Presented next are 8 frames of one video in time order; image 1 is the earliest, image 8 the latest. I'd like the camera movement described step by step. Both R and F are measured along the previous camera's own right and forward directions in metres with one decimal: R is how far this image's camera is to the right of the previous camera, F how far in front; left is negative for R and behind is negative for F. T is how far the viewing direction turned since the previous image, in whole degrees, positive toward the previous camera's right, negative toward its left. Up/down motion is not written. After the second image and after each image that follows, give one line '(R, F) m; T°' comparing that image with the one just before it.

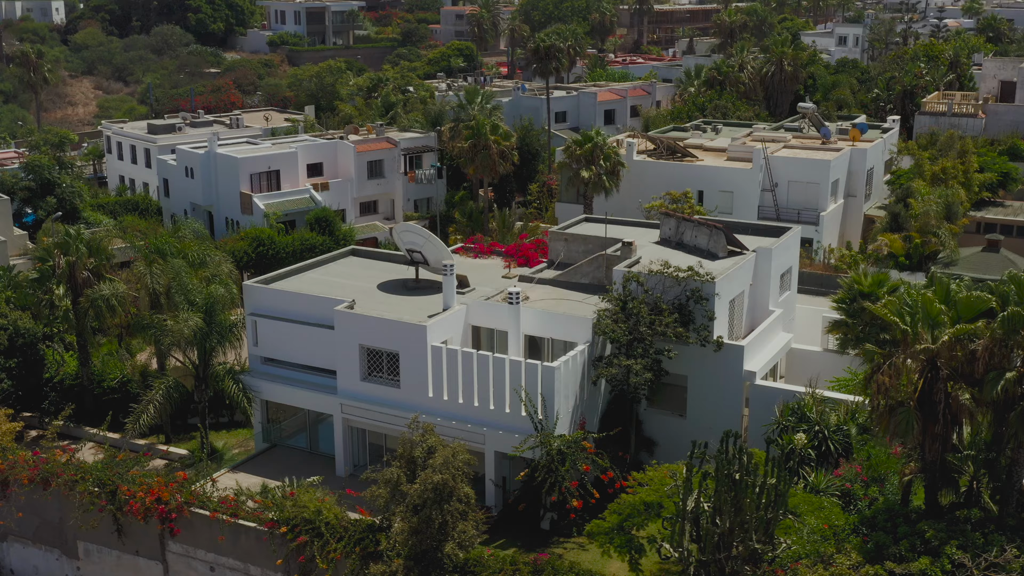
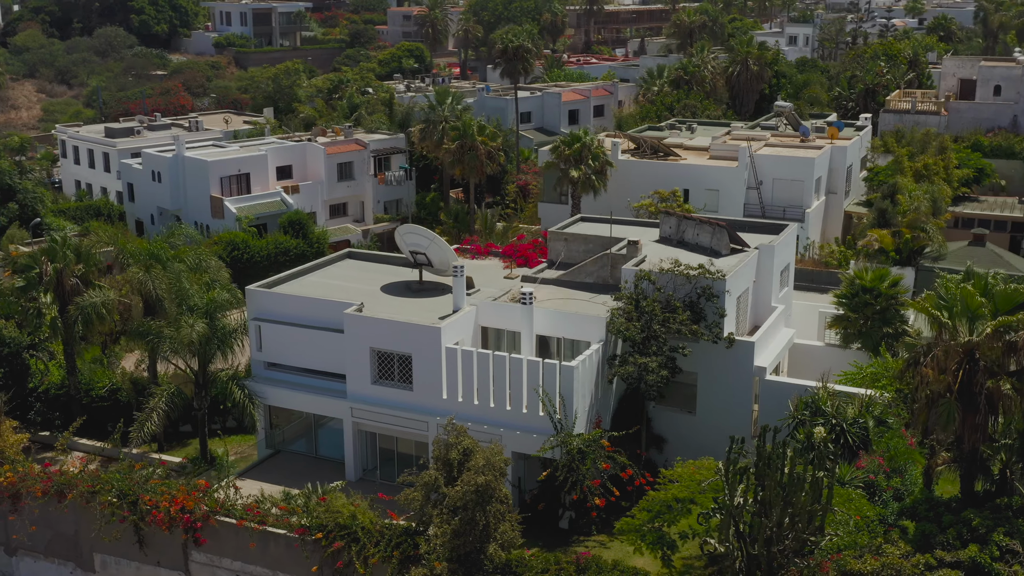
(-2.0, 0.0) m; +3°
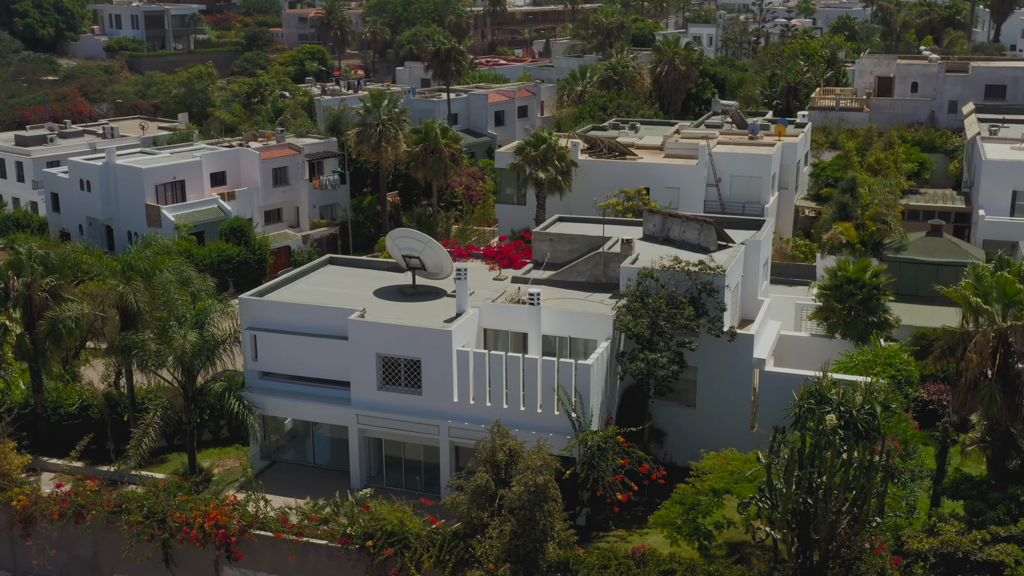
(-3.4, 0.0) m; +6°
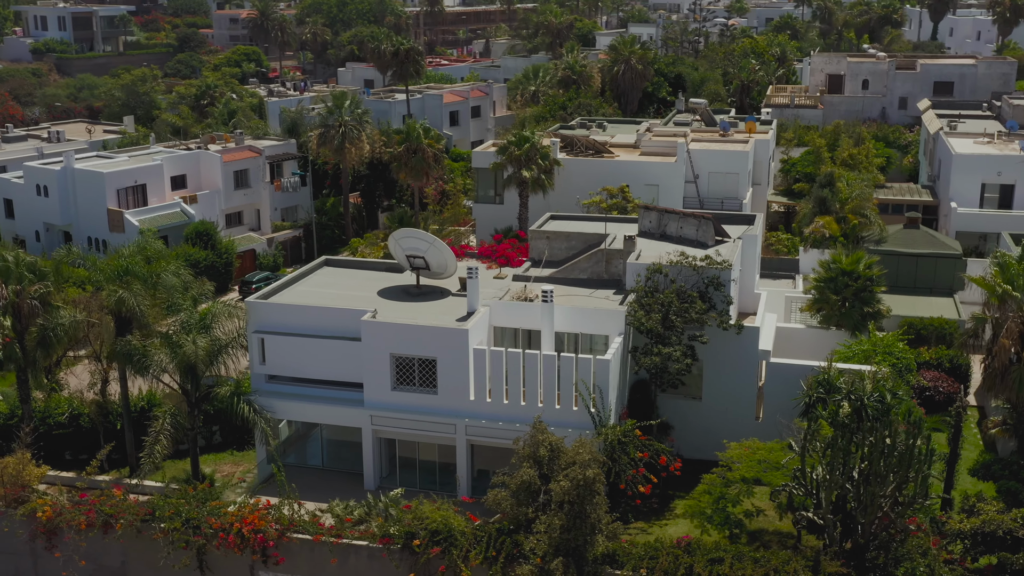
(-2.5, -0.1) m; +4°
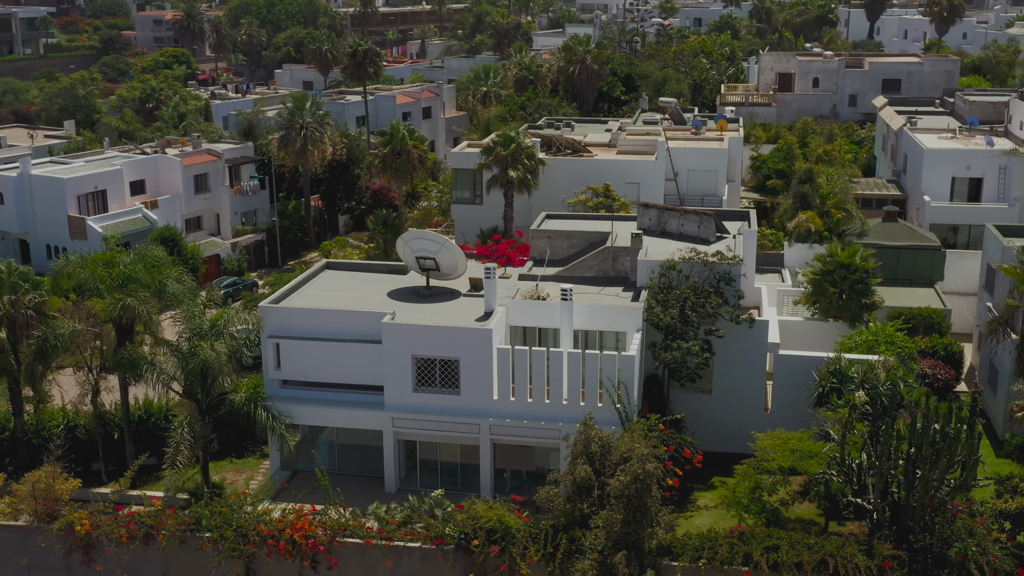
(-2.9, -0.1) m; +4°
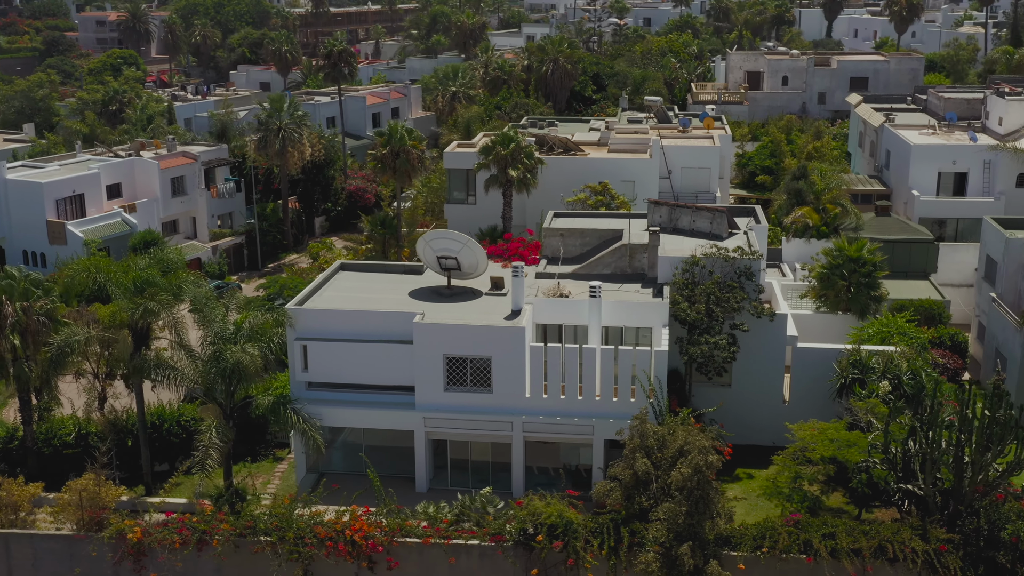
(-2.7, -0.1) m; +3°
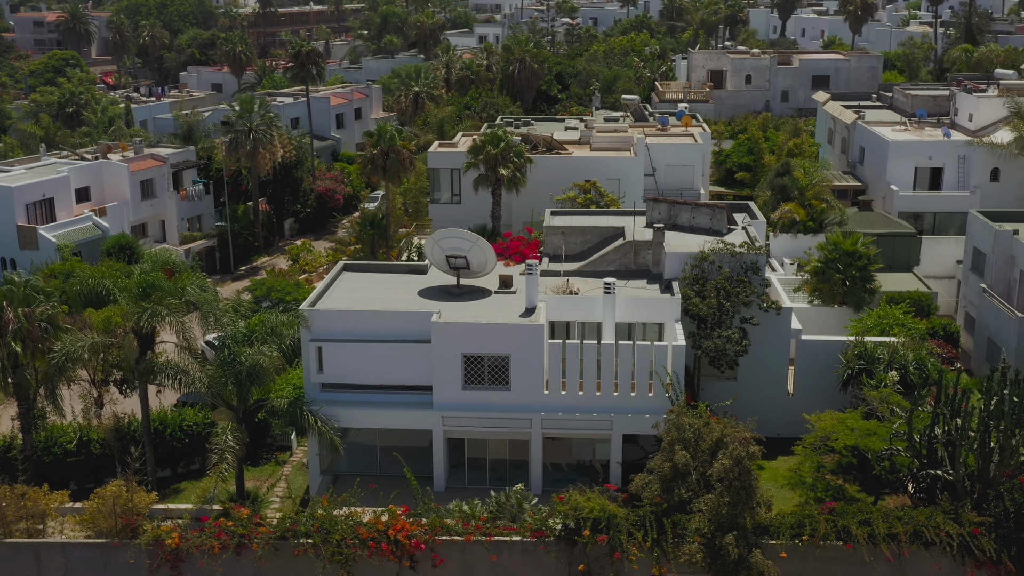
(-2.3, -0.1) m; +3°
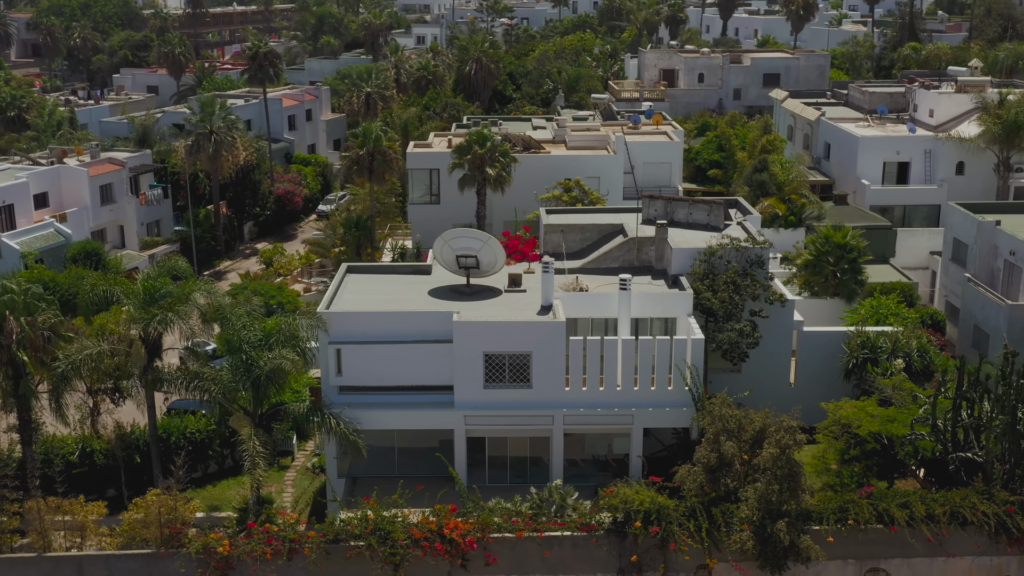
(-2.9, -0.1) m; +4°
